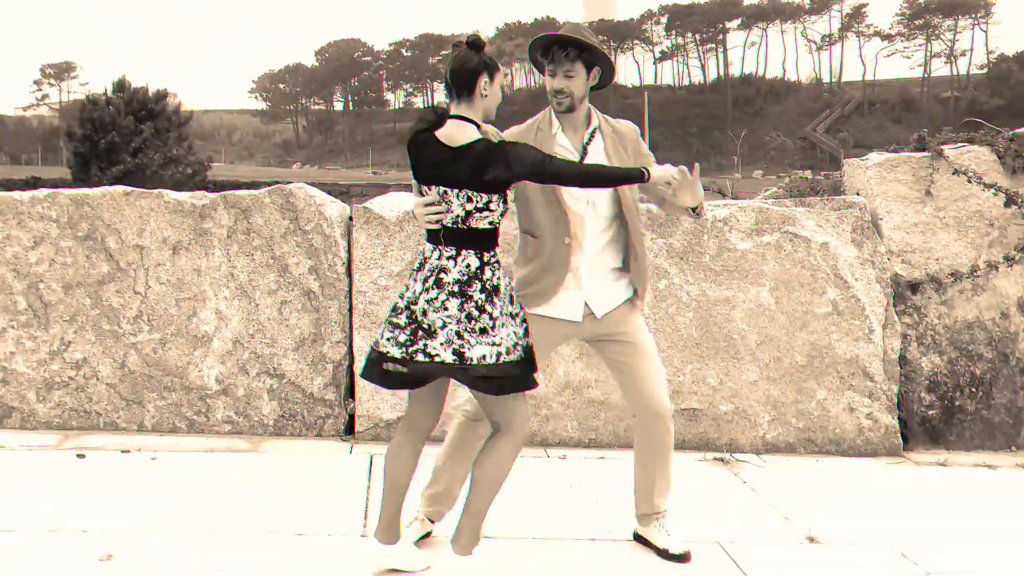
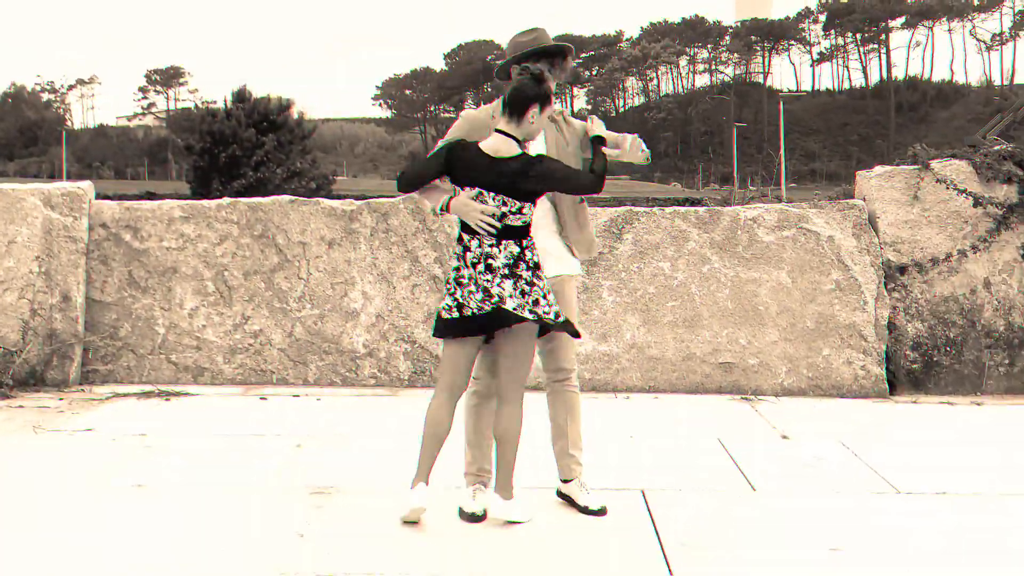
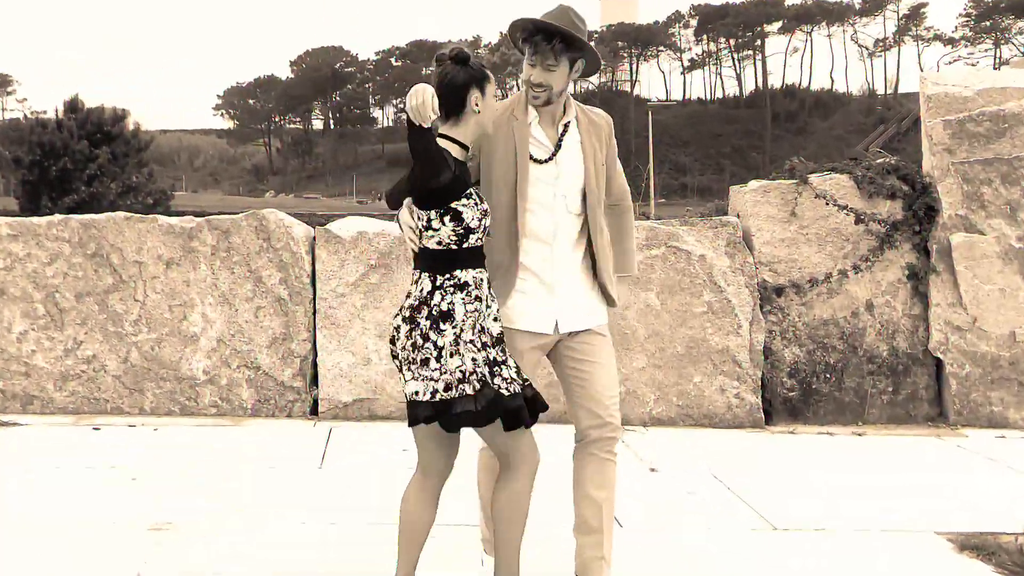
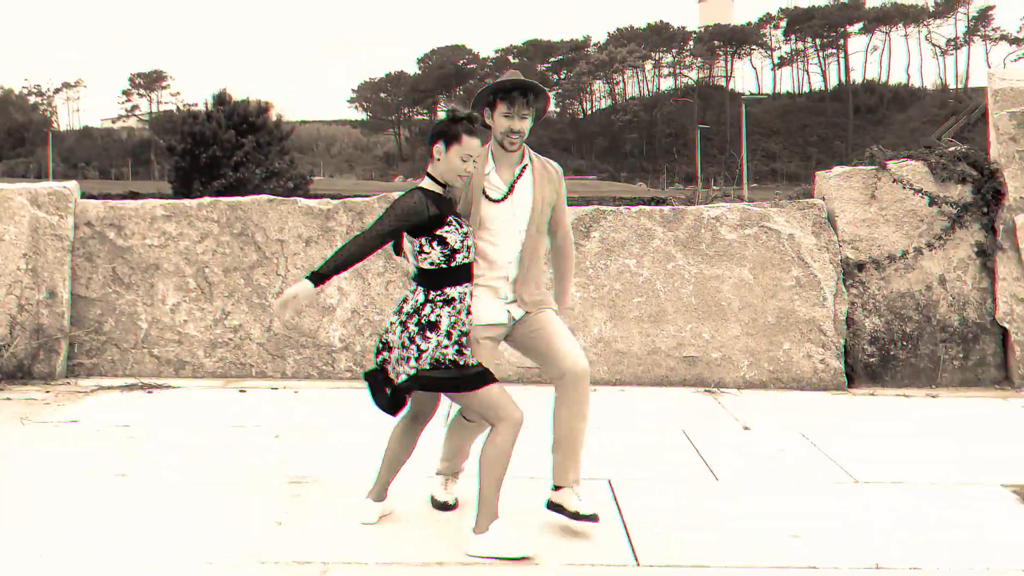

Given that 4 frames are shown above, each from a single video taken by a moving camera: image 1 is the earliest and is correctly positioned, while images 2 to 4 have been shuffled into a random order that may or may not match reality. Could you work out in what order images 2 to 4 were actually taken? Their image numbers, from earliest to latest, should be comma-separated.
2, 4, 3
